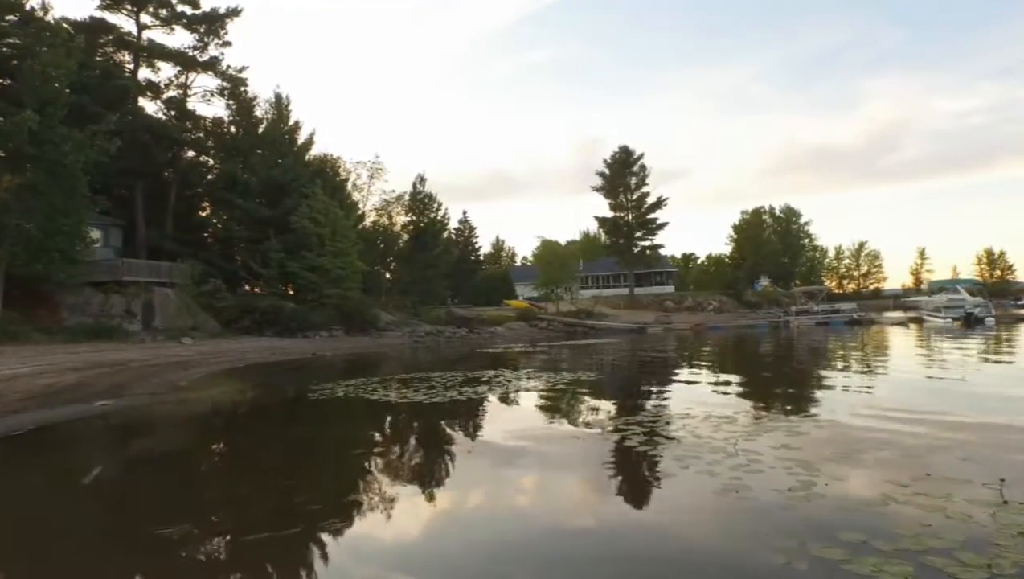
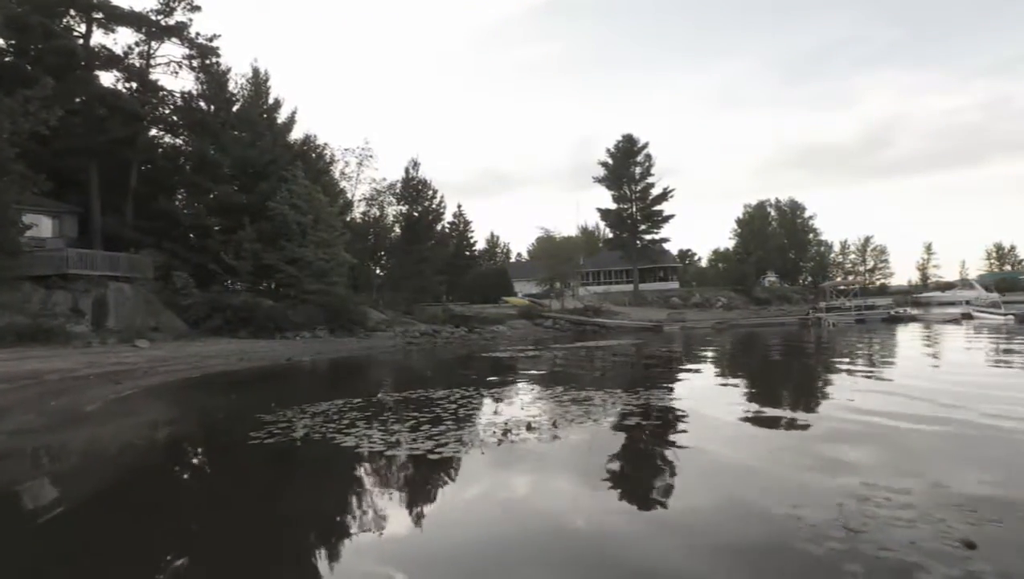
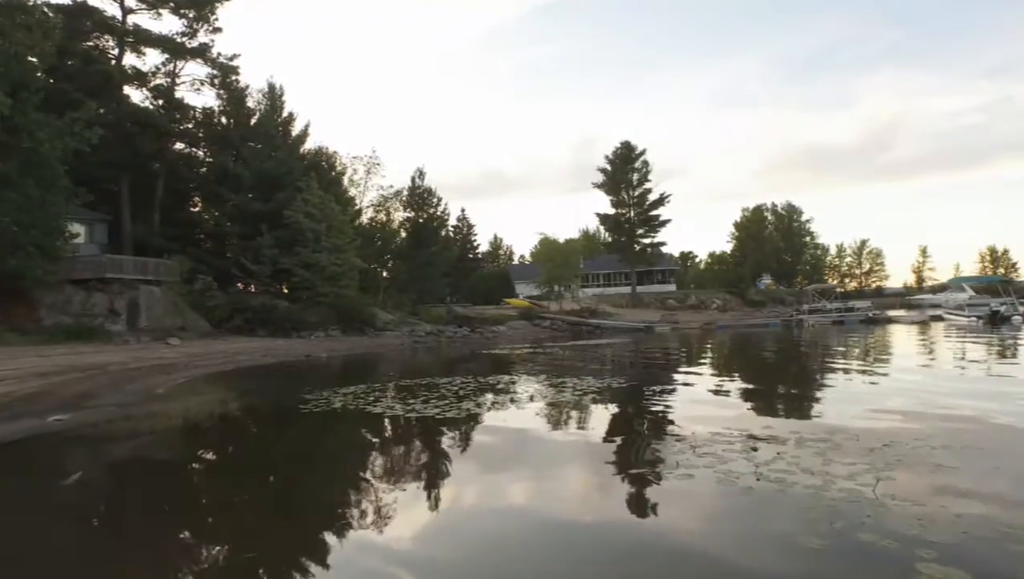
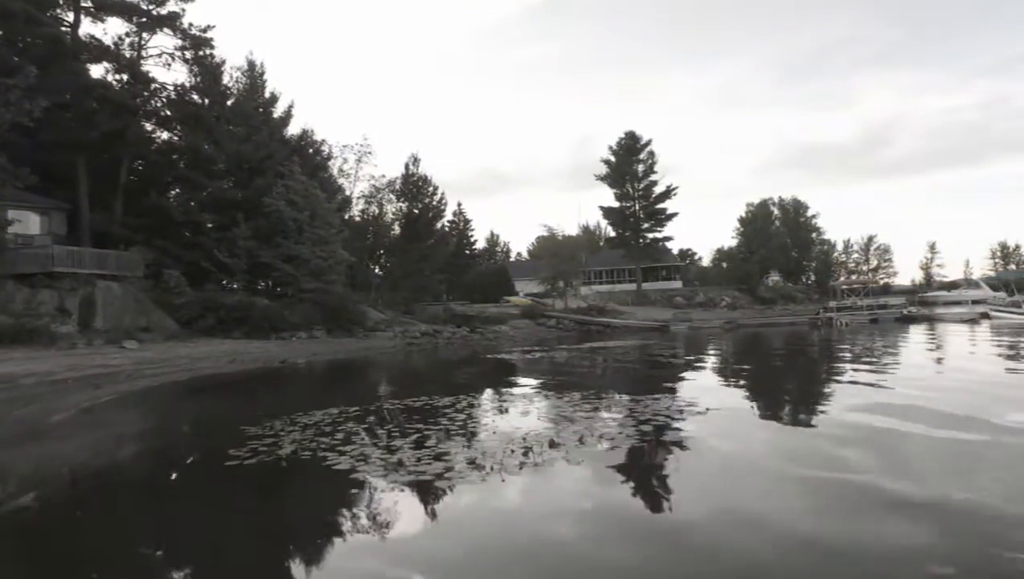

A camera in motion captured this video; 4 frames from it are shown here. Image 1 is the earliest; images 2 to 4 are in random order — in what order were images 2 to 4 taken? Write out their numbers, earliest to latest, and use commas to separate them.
3, 2, 4
